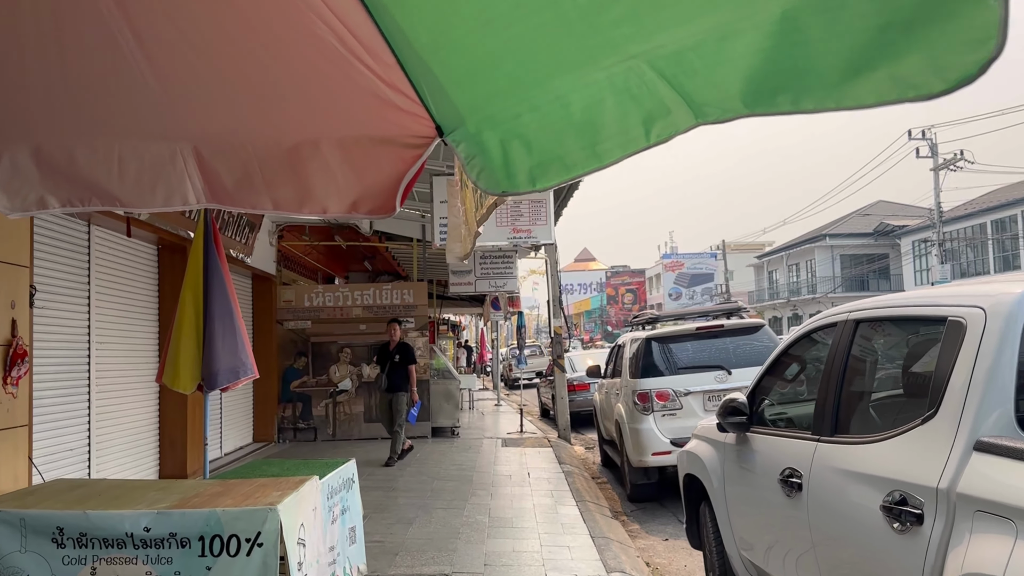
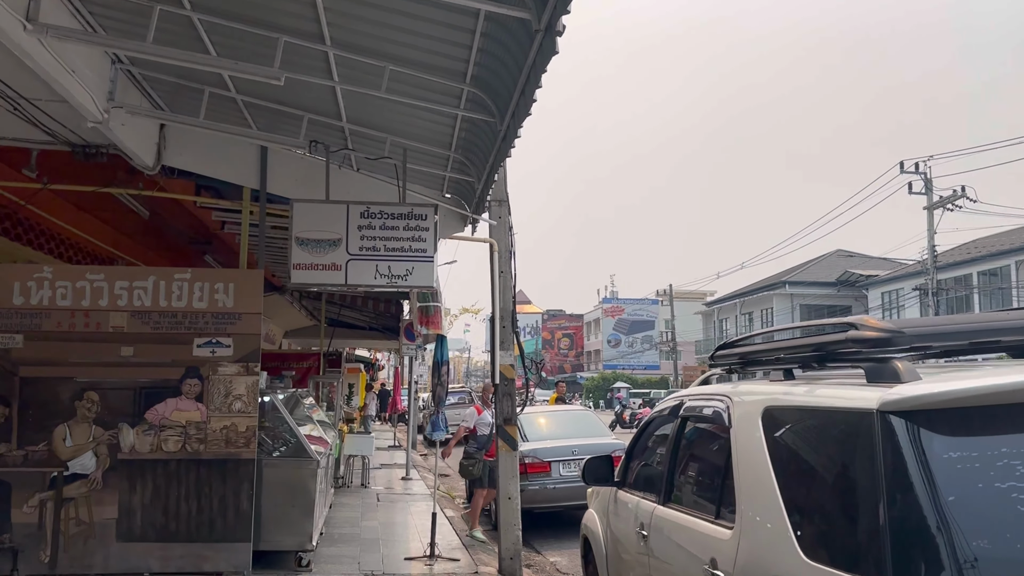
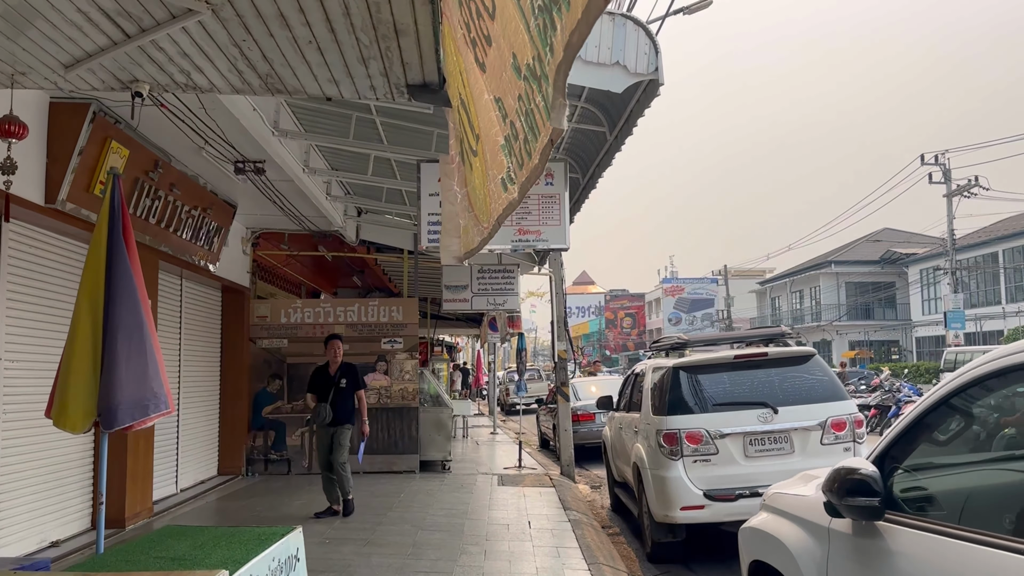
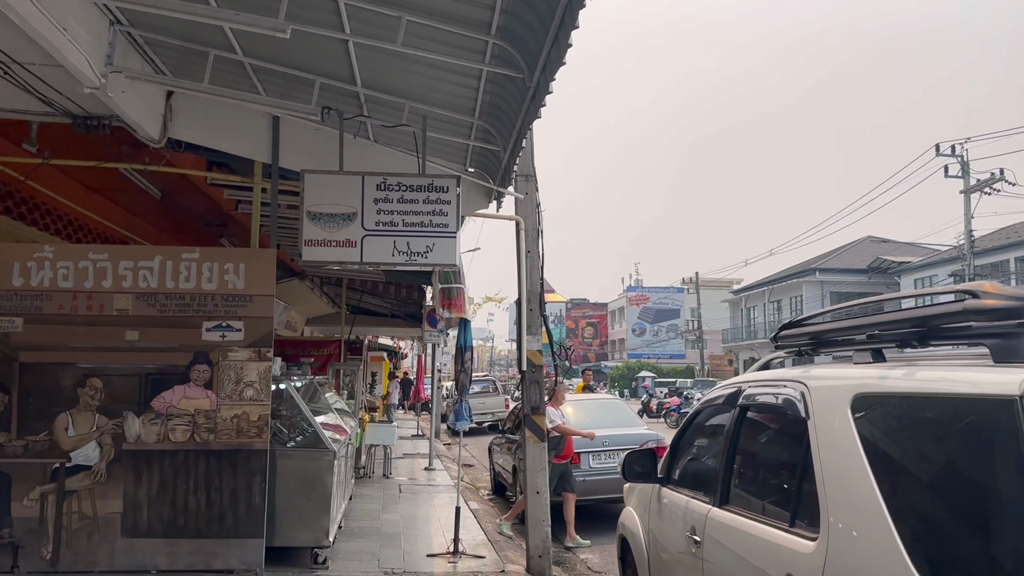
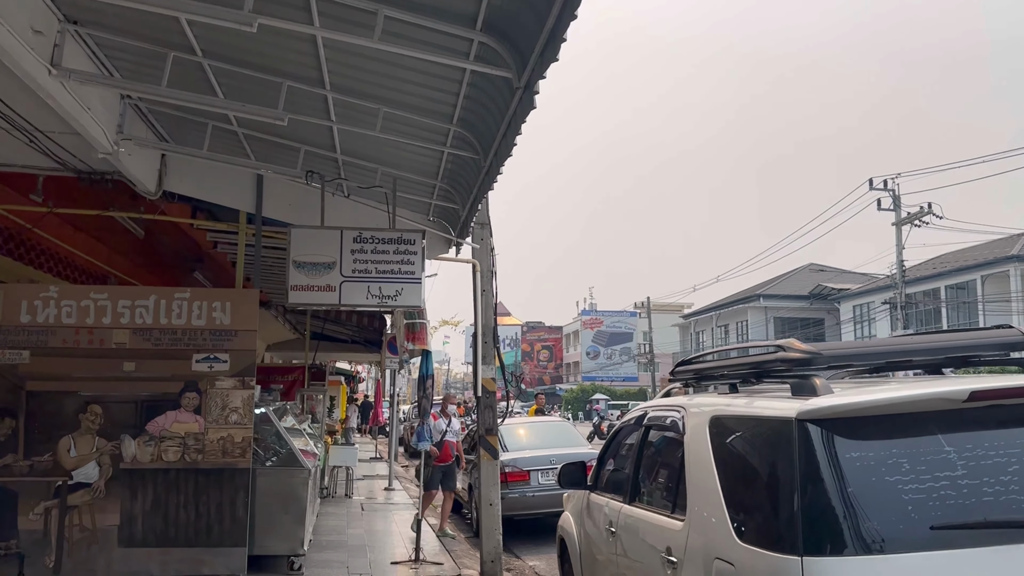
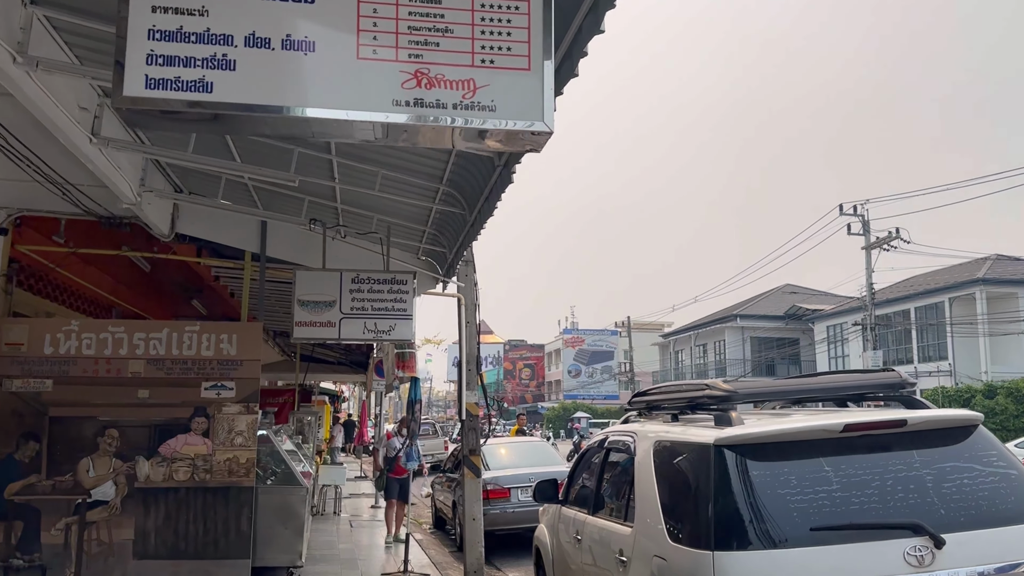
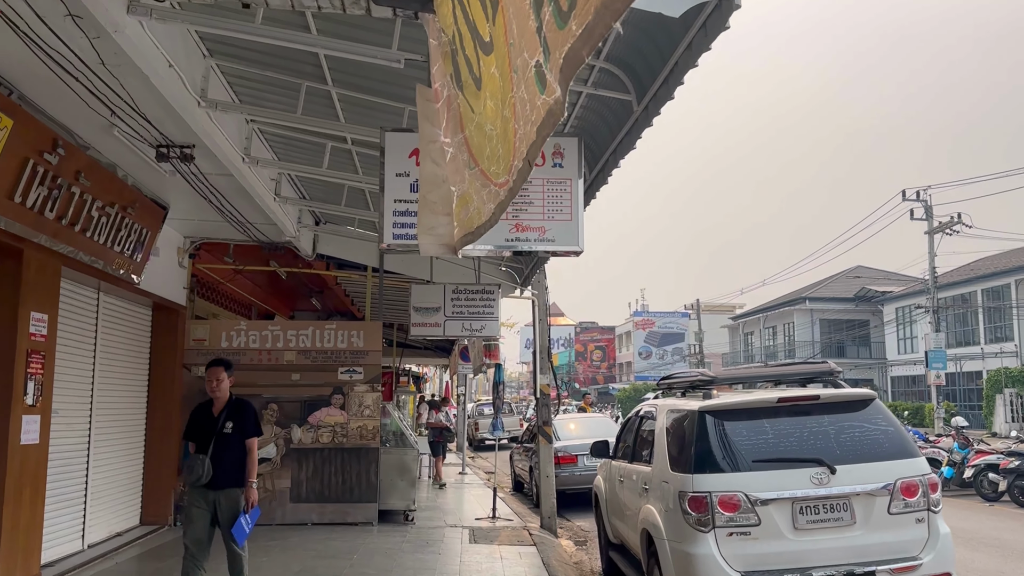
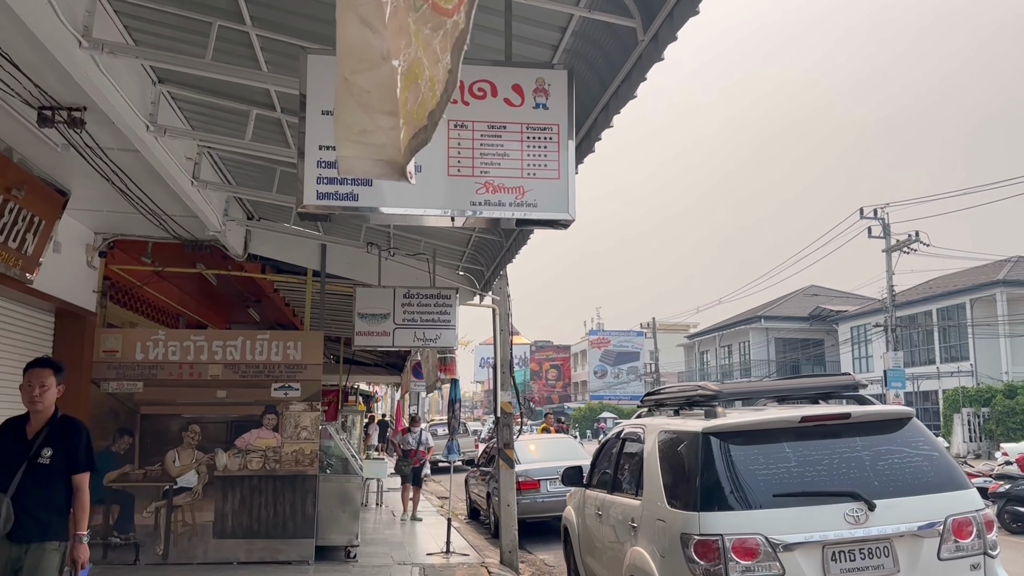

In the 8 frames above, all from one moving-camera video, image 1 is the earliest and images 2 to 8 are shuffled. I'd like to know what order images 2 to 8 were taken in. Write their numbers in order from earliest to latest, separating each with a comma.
3, 7, 8, 6, 5, 2, 4
